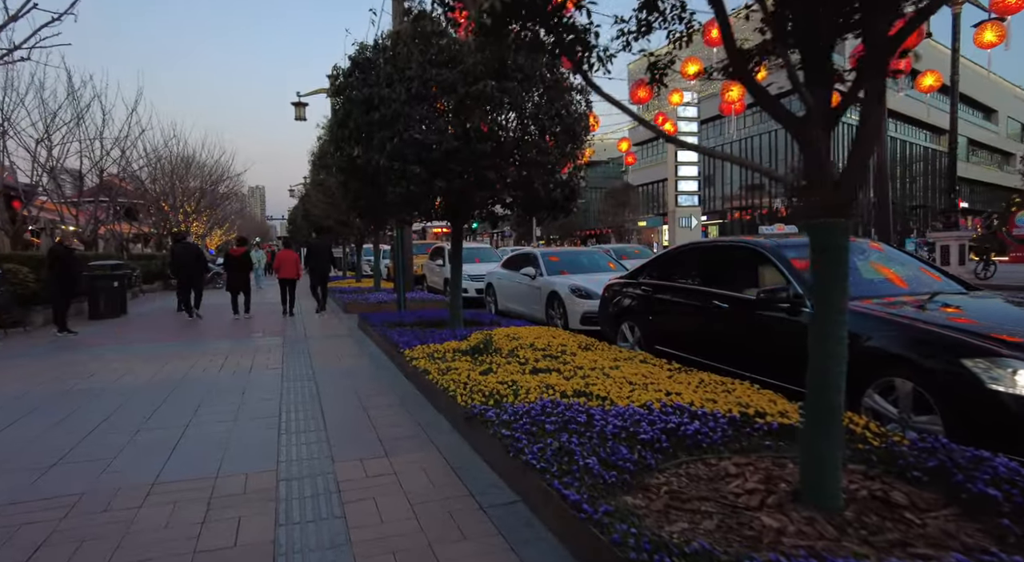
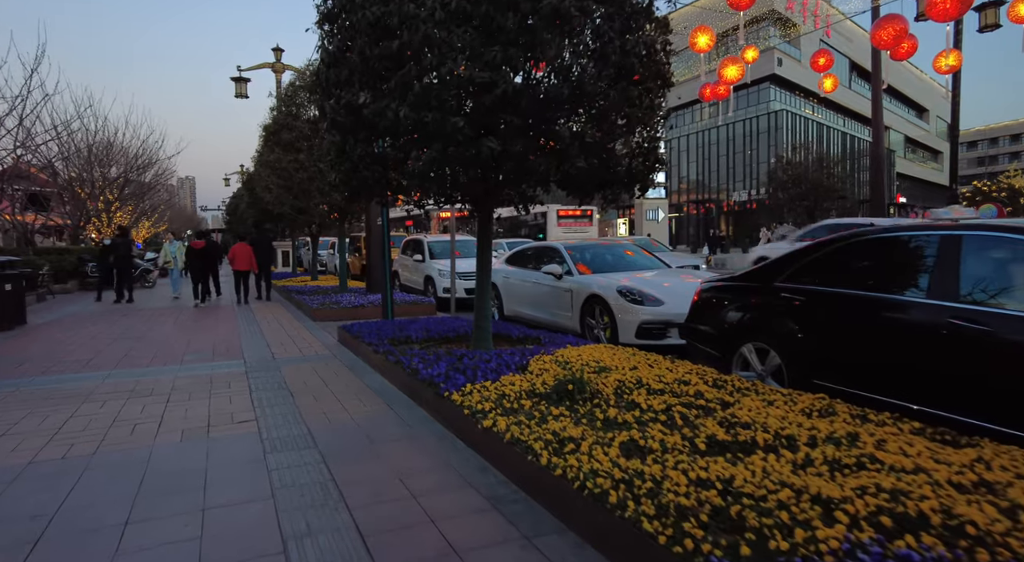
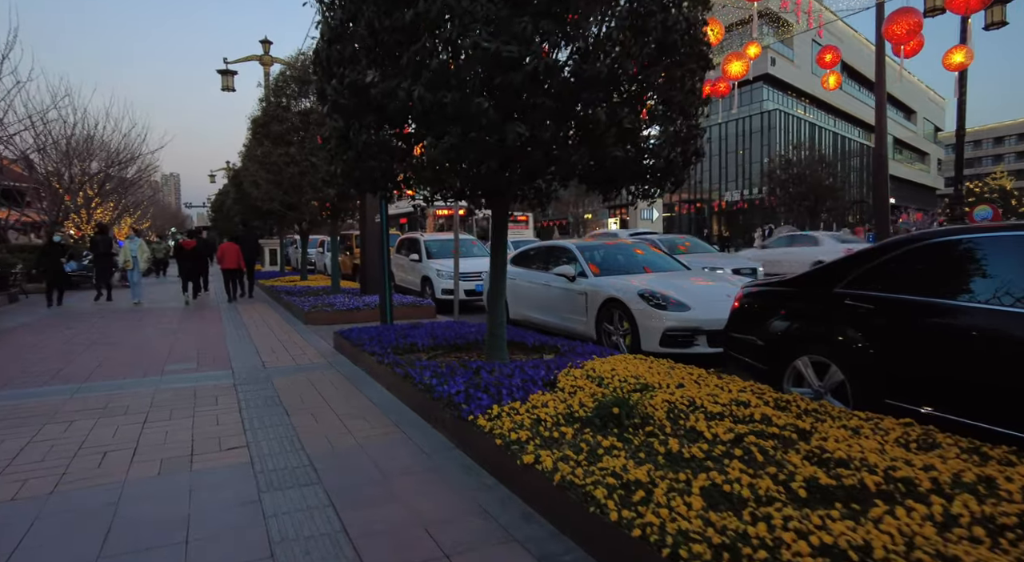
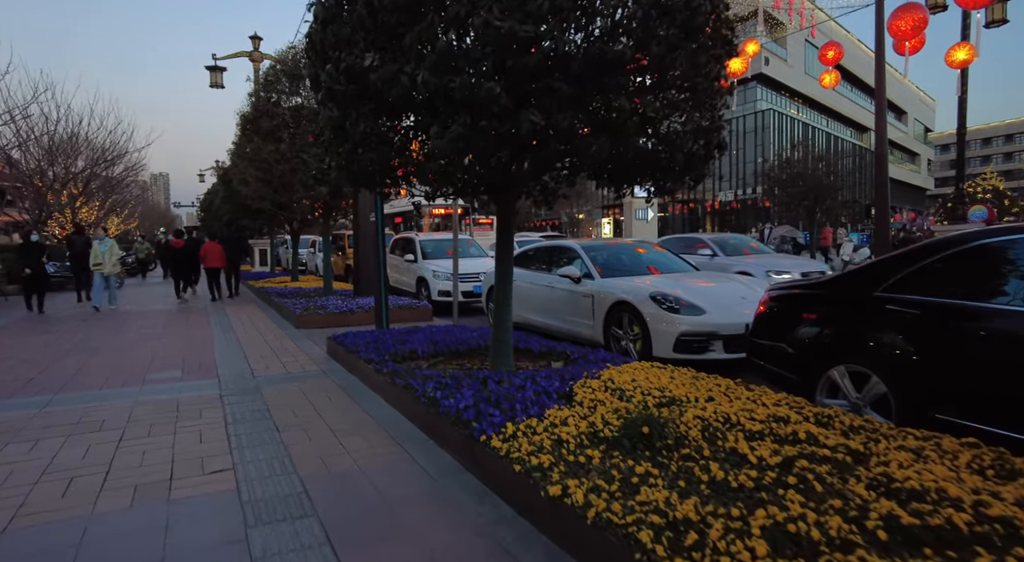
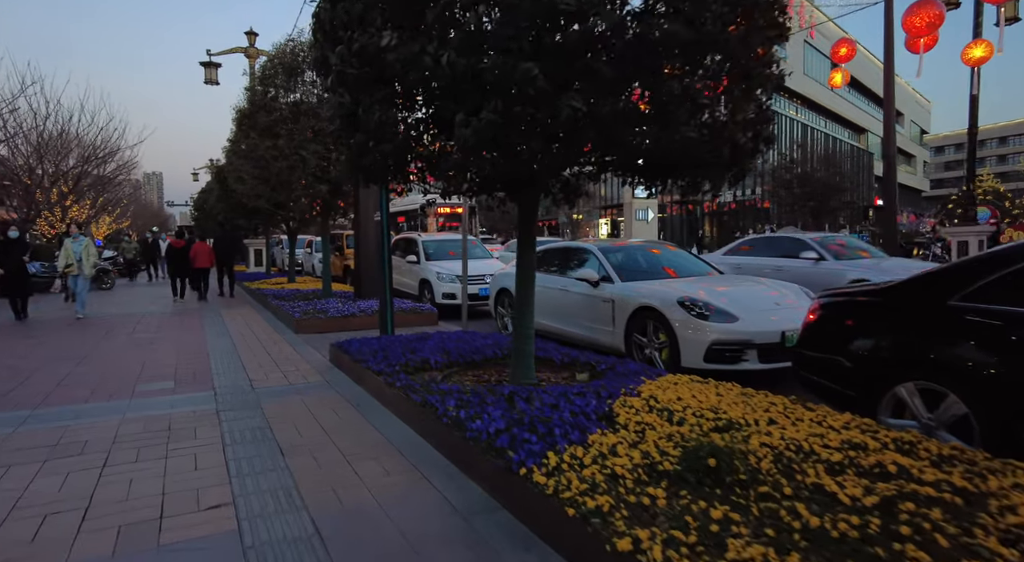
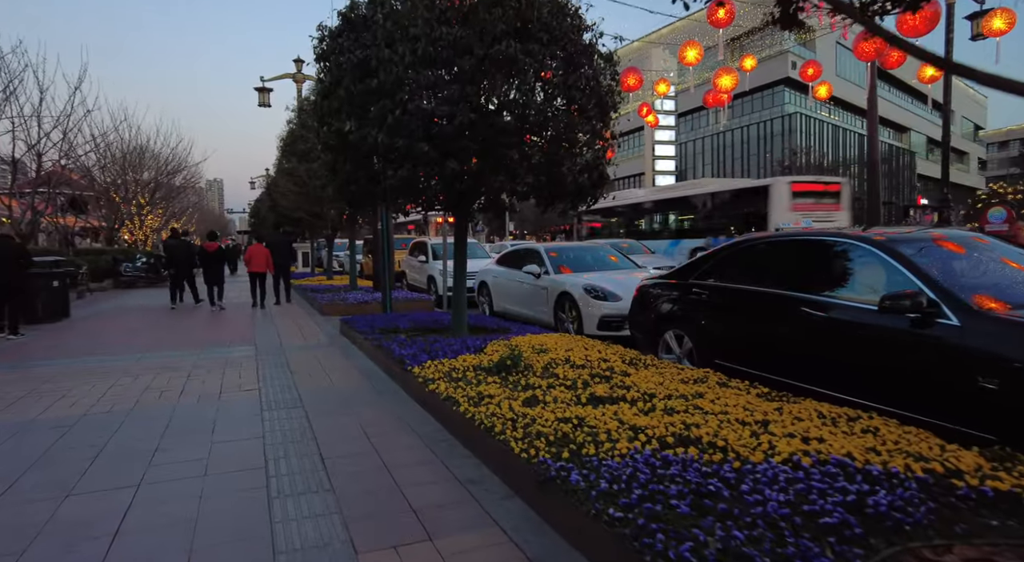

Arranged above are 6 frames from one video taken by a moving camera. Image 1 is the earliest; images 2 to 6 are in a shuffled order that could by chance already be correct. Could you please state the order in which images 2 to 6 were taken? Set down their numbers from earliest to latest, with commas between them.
6, 2, 3, 4, 5
